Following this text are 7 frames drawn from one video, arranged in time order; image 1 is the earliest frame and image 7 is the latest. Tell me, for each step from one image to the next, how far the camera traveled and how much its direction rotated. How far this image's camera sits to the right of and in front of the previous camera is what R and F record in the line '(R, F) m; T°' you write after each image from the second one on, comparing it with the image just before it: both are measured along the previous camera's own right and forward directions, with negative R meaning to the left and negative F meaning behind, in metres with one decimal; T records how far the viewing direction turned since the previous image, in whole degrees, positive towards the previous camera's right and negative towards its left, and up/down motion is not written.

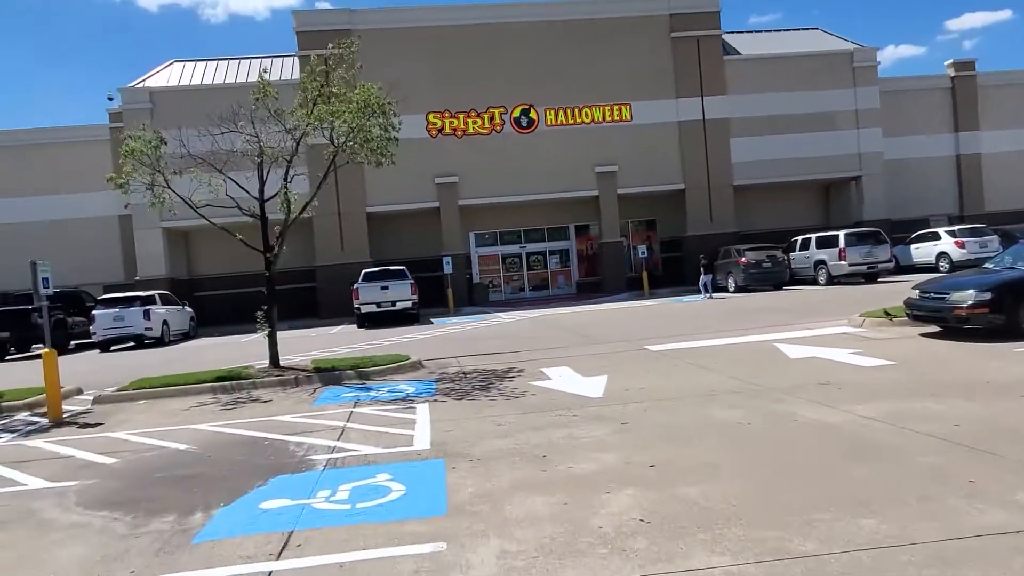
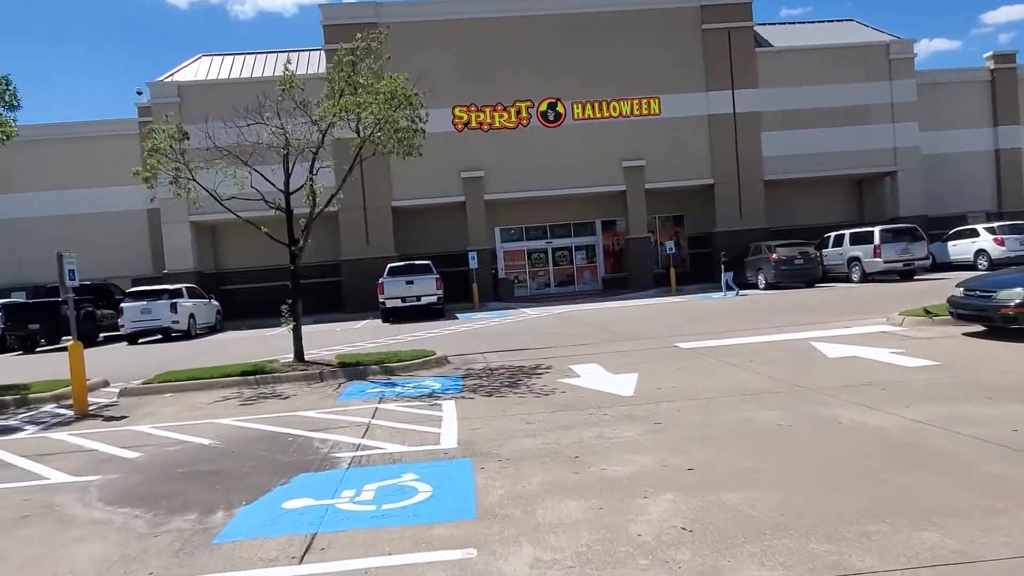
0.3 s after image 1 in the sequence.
(-0.1, +0.2) m; -2°
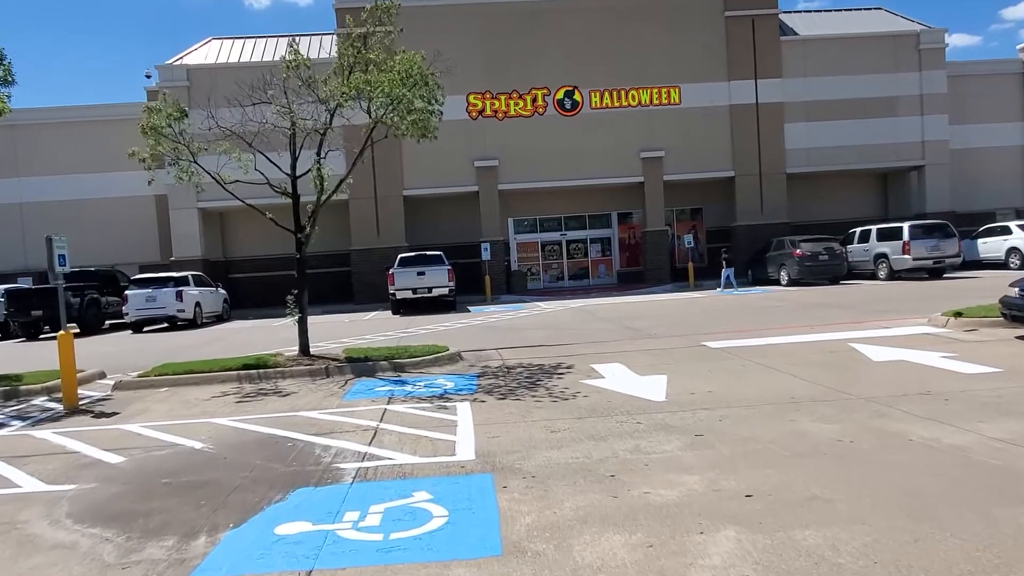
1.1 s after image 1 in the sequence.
(-0.1, +0.7) m; -1°
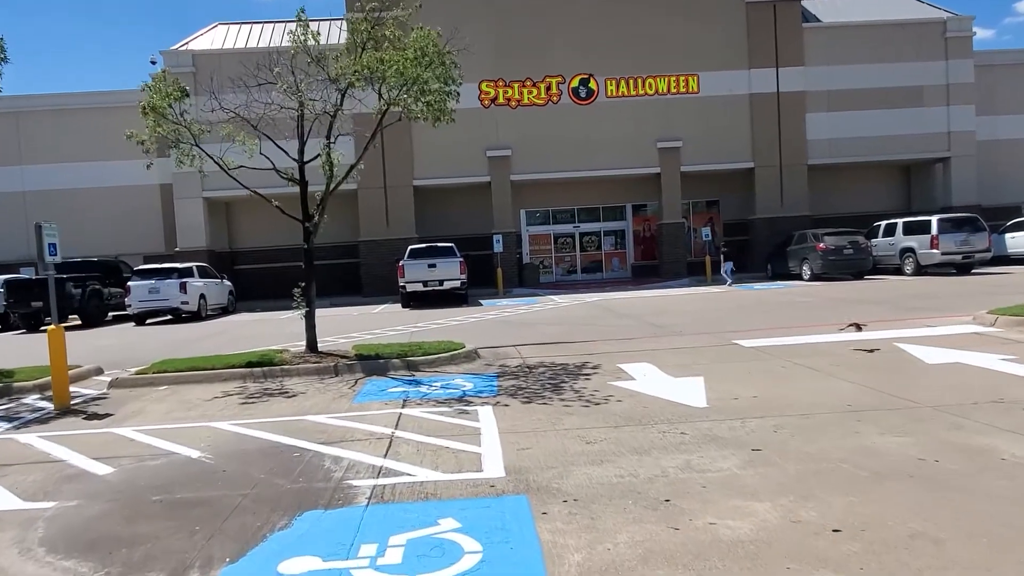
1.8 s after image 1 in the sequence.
(-0.2, +0.7) m; -1°
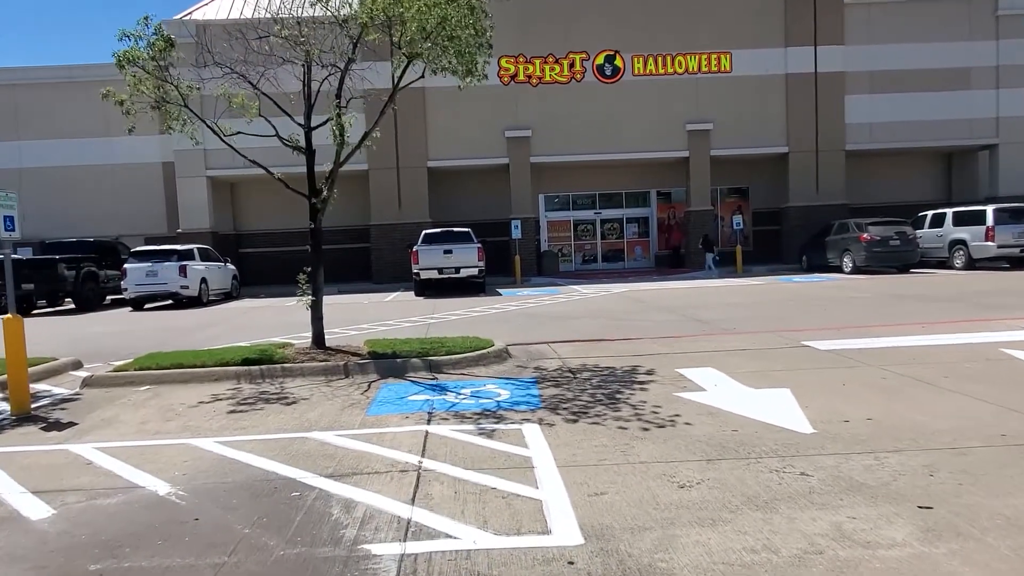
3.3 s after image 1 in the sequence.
(-0.4, +1.5) m; -1°
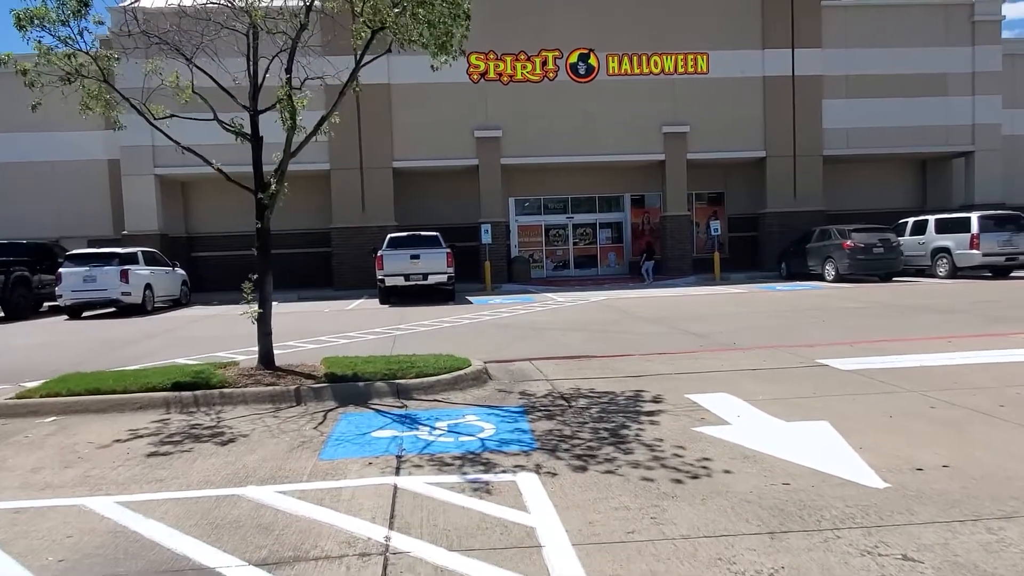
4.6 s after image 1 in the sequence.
(-0.2, +1.3) m; +3°
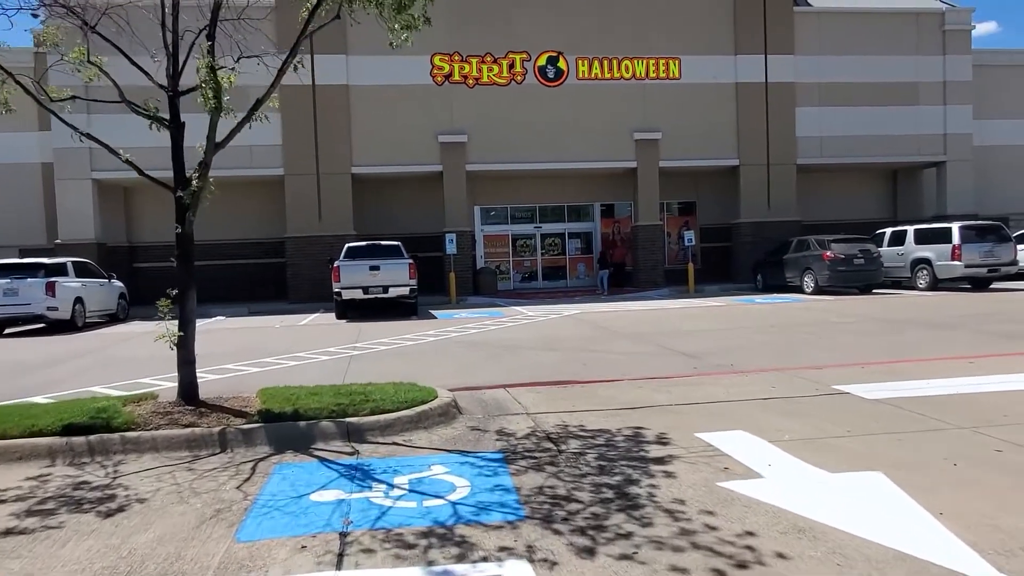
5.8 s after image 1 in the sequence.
(-0.1, +1.3) m; +3°
